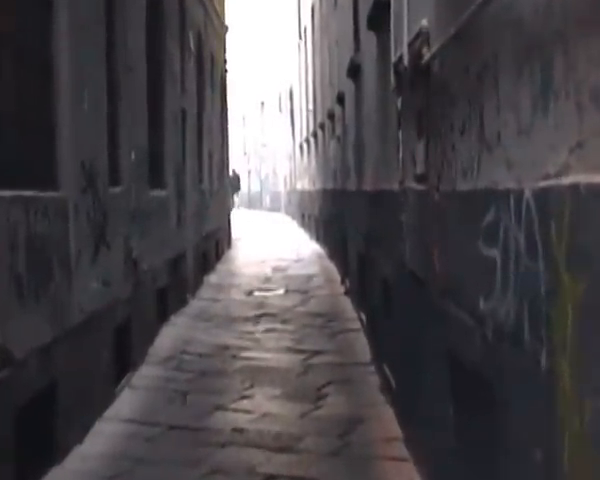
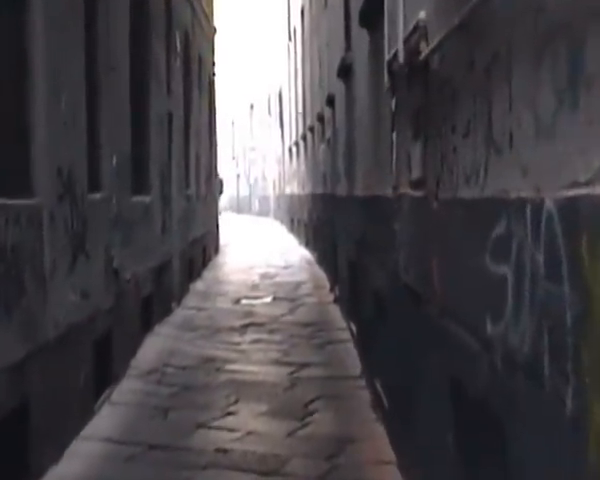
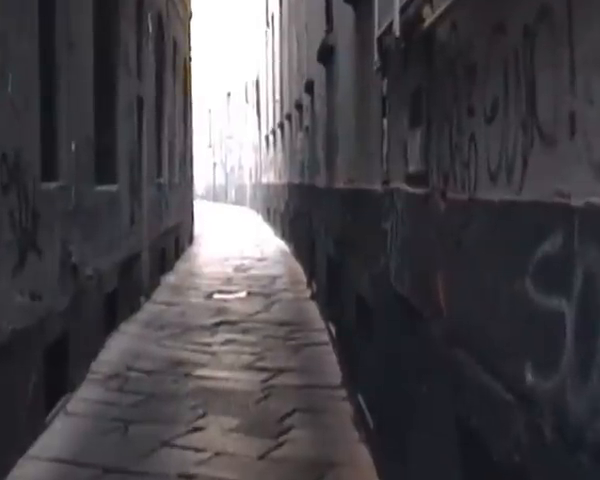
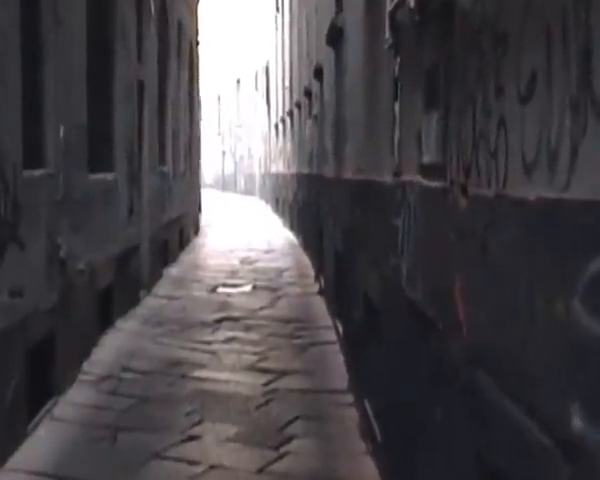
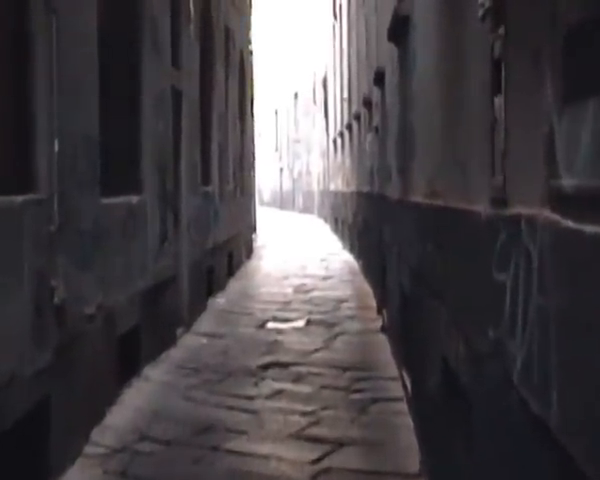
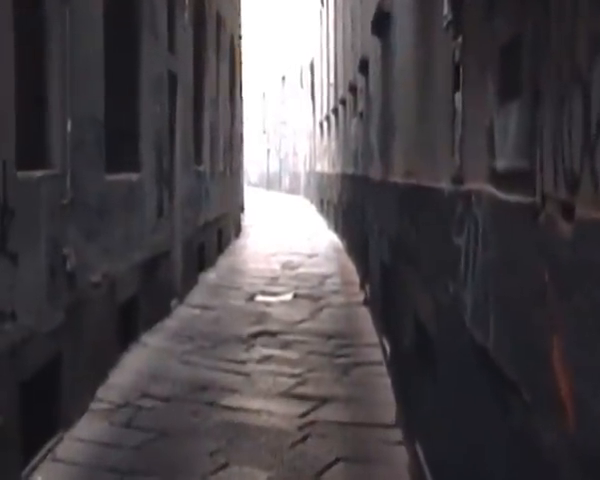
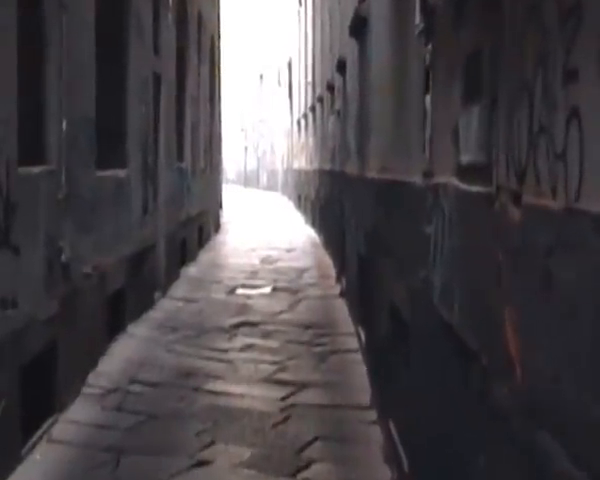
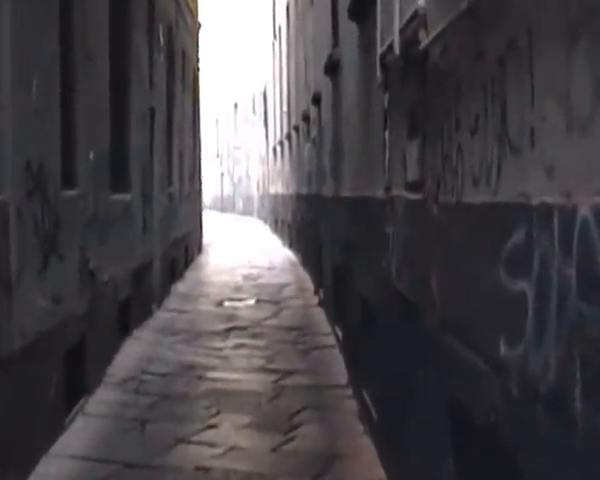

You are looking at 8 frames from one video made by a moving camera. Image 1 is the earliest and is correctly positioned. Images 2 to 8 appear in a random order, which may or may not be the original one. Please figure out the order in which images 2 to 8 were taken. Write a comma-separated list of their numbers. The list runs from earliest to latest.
2, 8, 3, 4, 7, 6, 5
